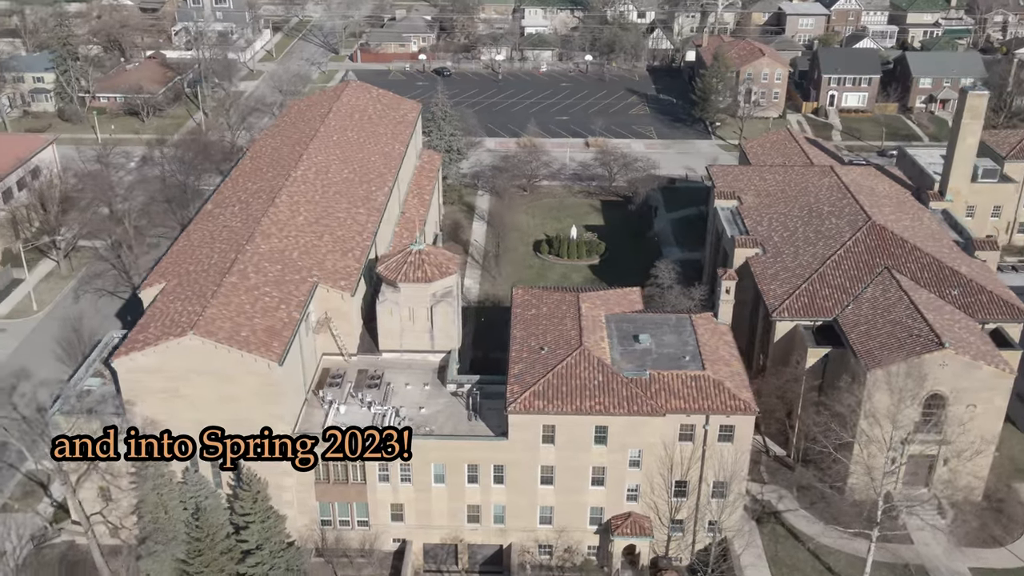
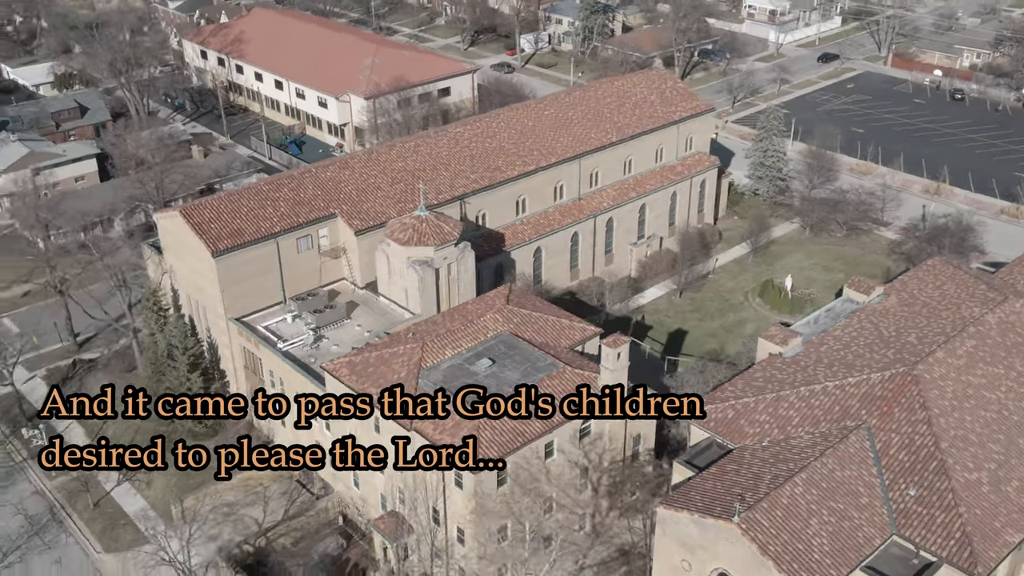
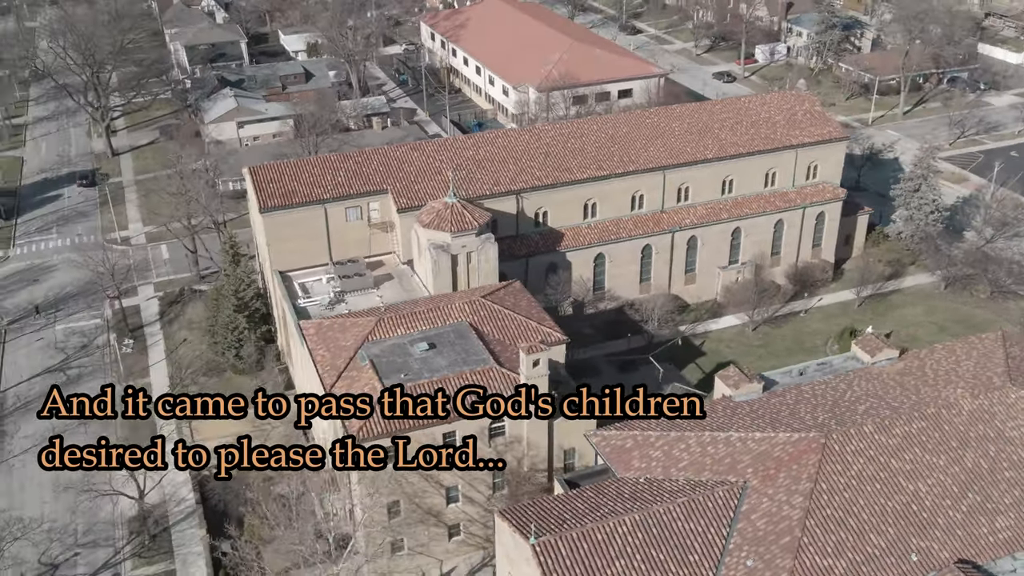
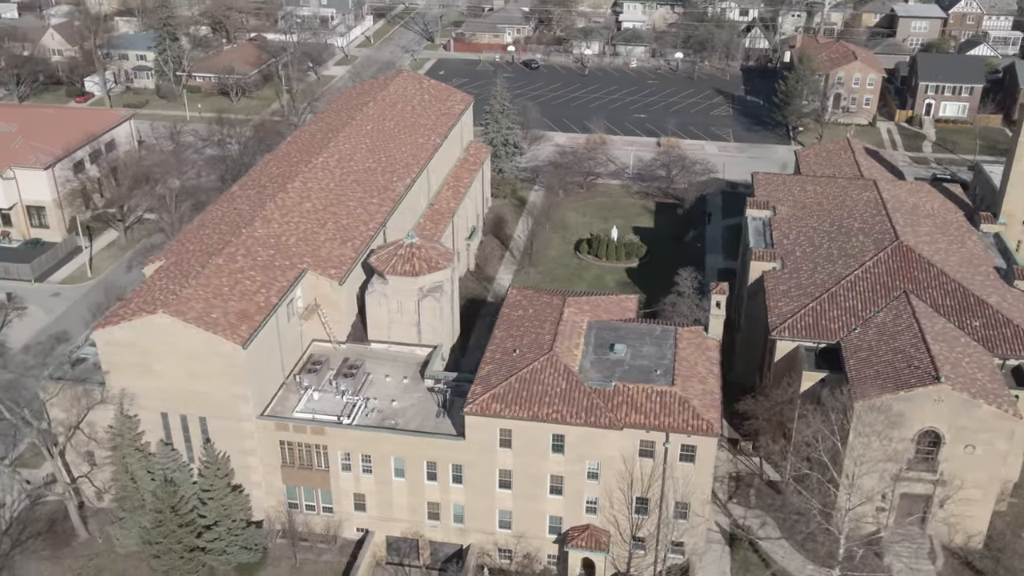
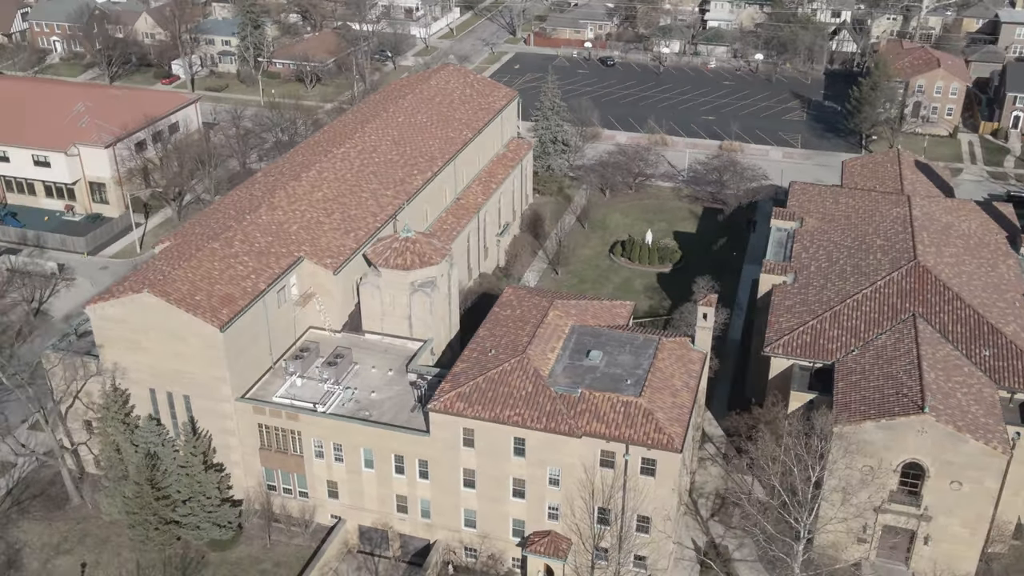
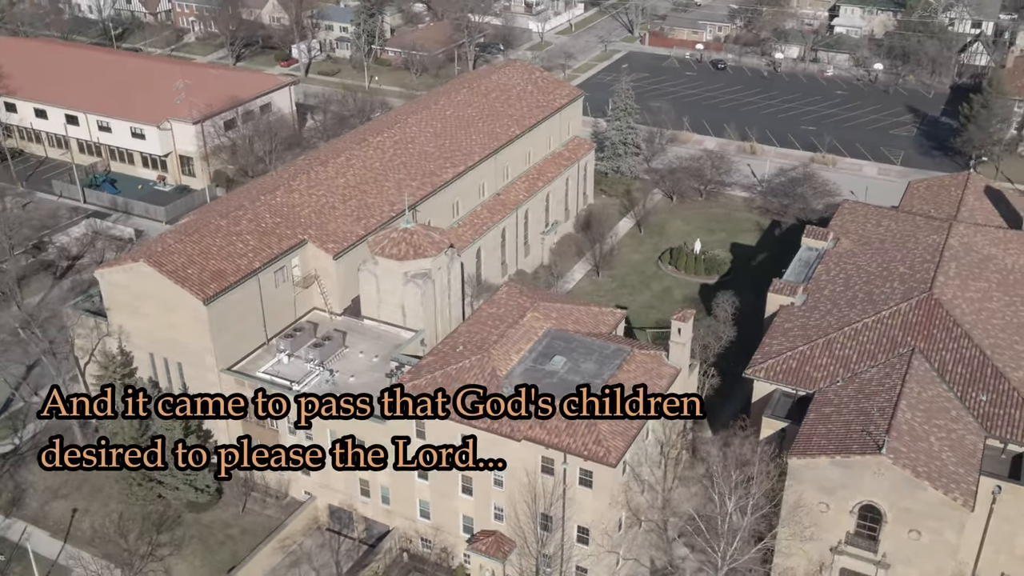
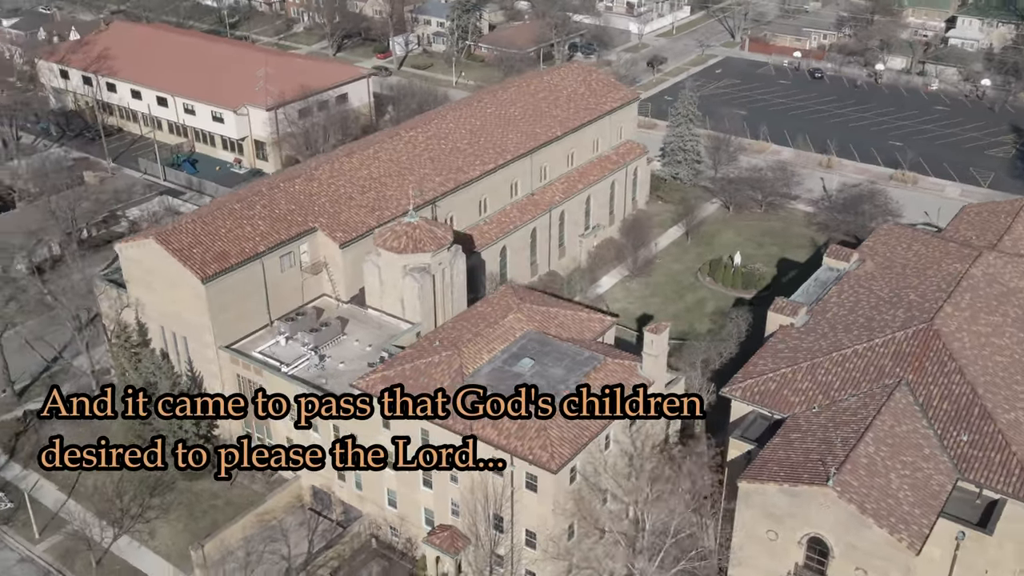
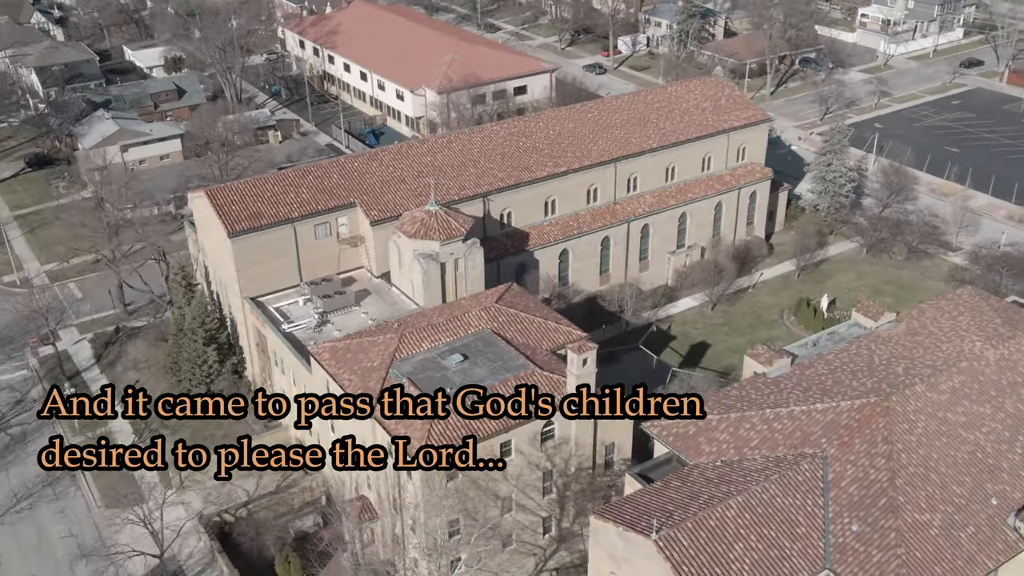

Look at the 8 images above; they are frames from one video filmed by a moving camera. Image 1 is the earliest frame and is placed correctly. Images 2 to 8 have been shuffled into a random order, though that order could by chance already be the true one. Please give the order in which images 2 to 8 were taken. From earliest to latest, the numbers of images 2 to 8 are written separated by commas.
4, 5, 6, 7, 2, 8, 3
